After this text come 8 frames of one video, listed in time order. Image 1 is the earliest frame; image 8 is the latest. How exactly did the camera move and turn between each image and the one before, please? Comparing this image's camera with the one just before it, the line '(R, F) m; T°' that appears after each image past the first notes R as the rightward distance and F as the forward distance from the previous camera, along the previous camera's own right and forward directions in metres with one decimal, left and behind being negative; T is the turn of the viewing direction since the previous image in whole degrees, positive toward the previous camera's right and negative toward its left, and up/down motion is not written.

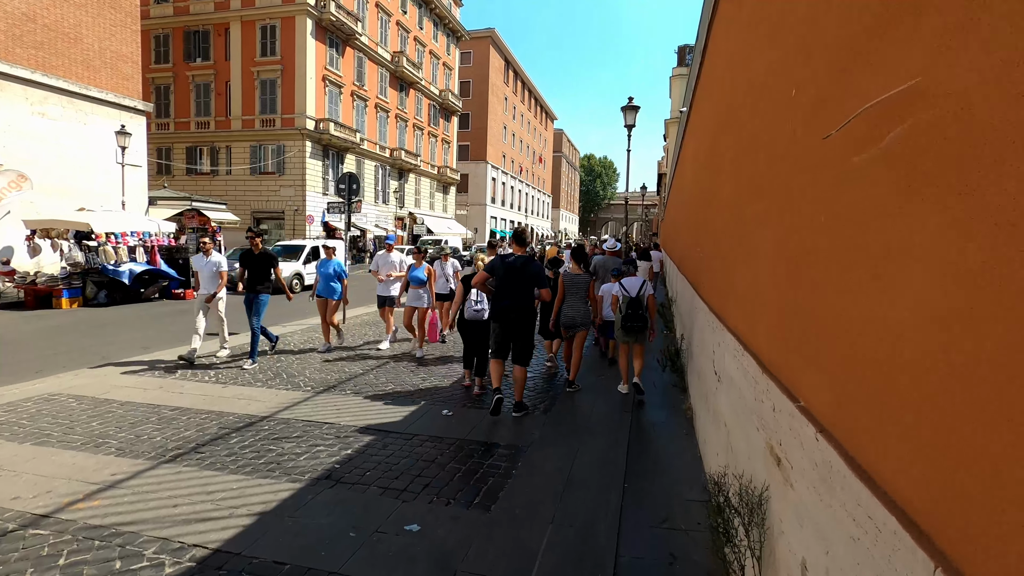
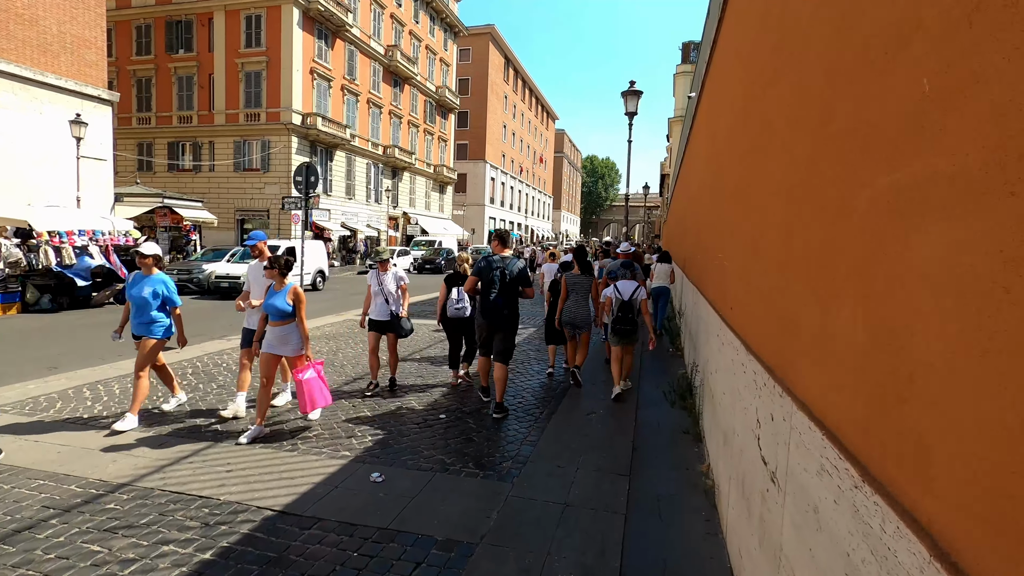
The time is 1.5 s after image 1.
(+0.3, +1.4) m; 0°
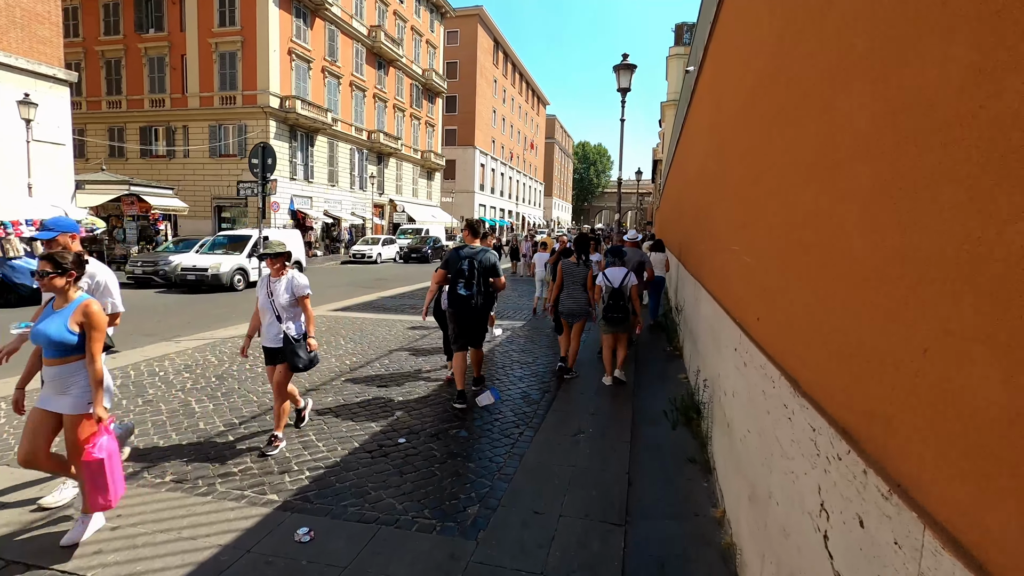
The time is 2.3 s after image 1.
(+0.2, +0.9) m; +1°
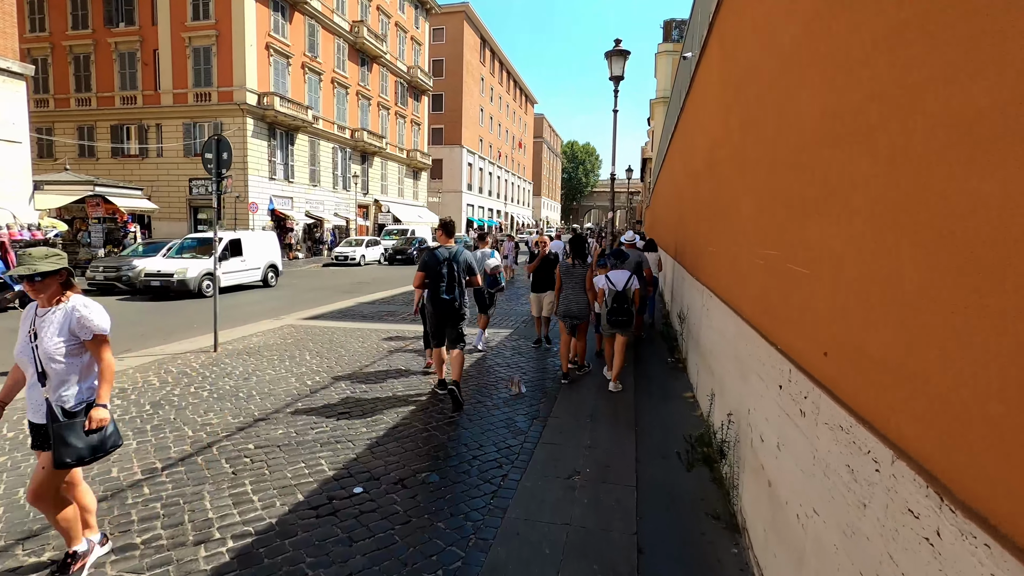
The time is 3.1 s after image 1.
(+0.1, +0.8) m; +1°
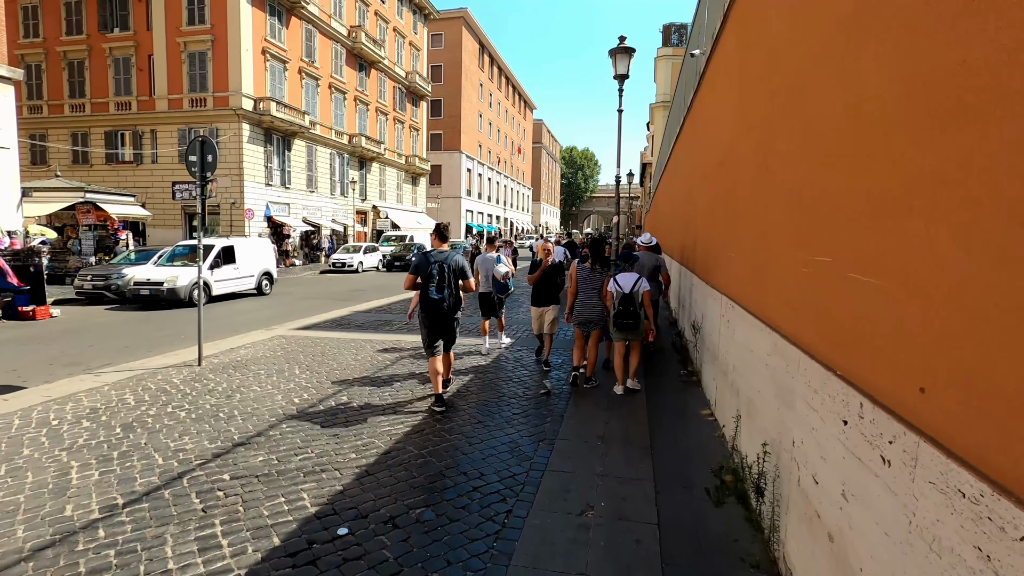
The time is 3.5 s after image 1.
(0.0, +0.4) m; 0°
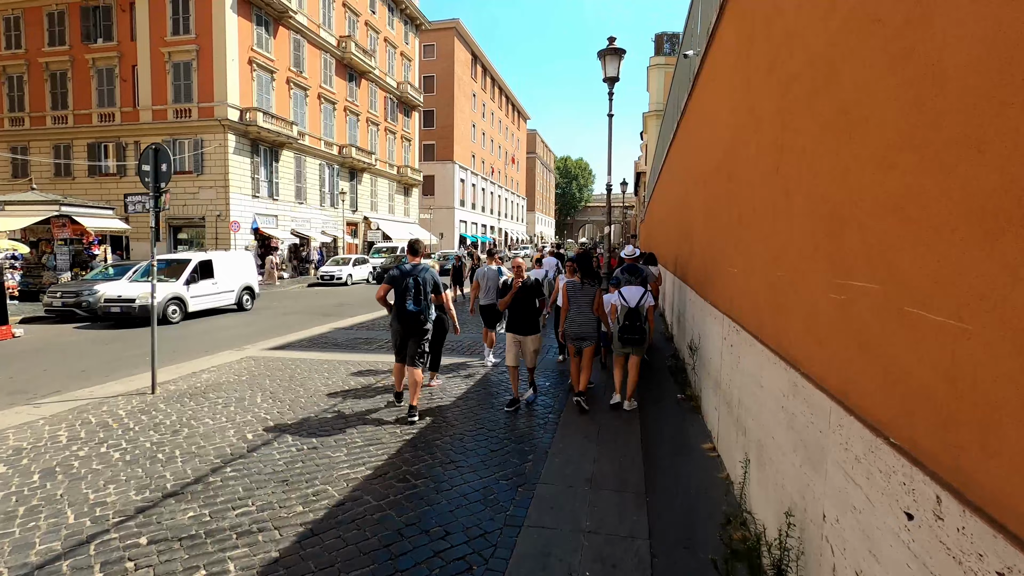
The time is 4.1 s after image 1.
(+0.2, +0.6) m; 0°
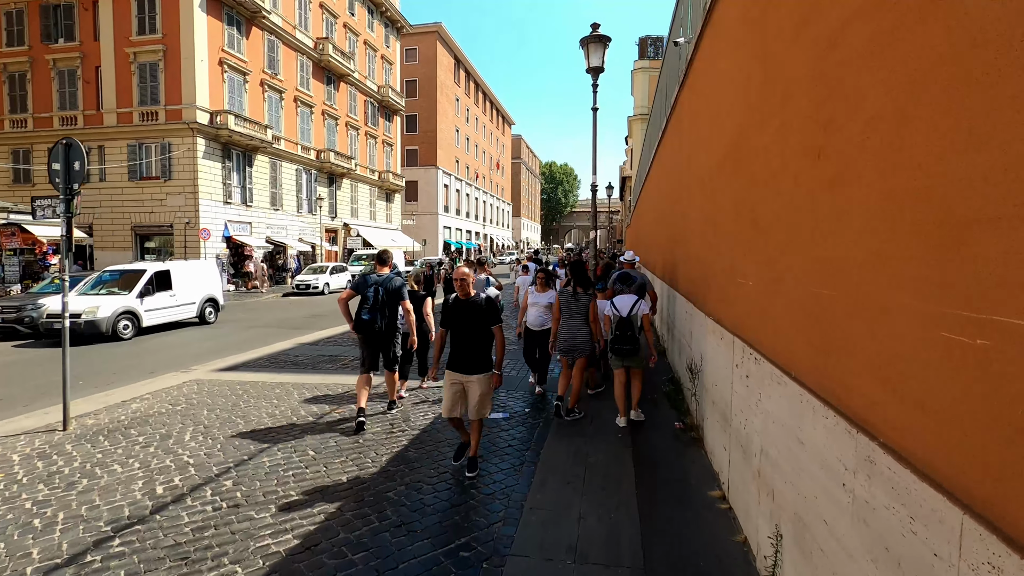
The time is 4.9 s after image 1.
(+0.2, +0.8) m; +1°
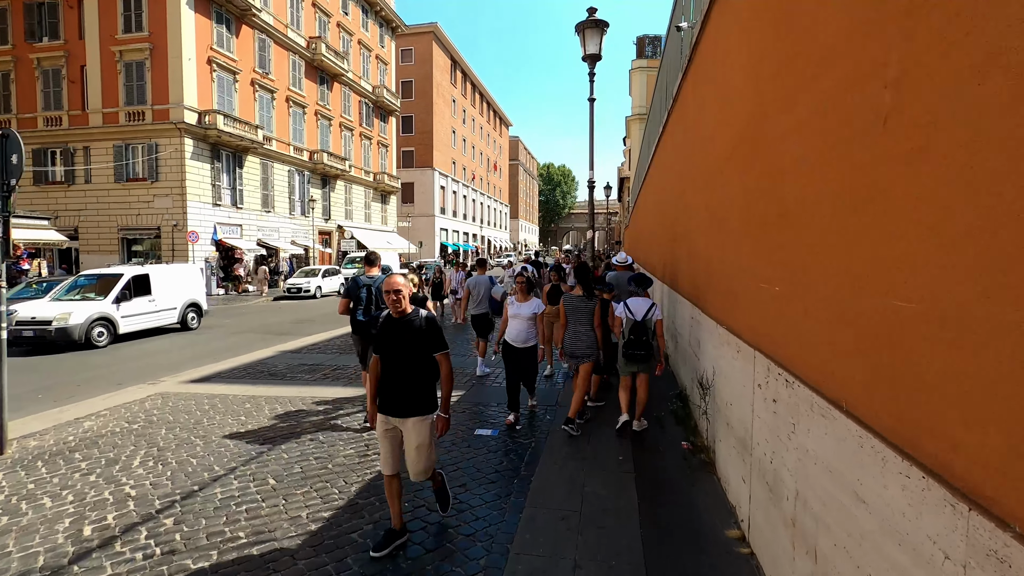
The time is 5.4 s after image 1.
(+0.1, +0.6) m; 0°
